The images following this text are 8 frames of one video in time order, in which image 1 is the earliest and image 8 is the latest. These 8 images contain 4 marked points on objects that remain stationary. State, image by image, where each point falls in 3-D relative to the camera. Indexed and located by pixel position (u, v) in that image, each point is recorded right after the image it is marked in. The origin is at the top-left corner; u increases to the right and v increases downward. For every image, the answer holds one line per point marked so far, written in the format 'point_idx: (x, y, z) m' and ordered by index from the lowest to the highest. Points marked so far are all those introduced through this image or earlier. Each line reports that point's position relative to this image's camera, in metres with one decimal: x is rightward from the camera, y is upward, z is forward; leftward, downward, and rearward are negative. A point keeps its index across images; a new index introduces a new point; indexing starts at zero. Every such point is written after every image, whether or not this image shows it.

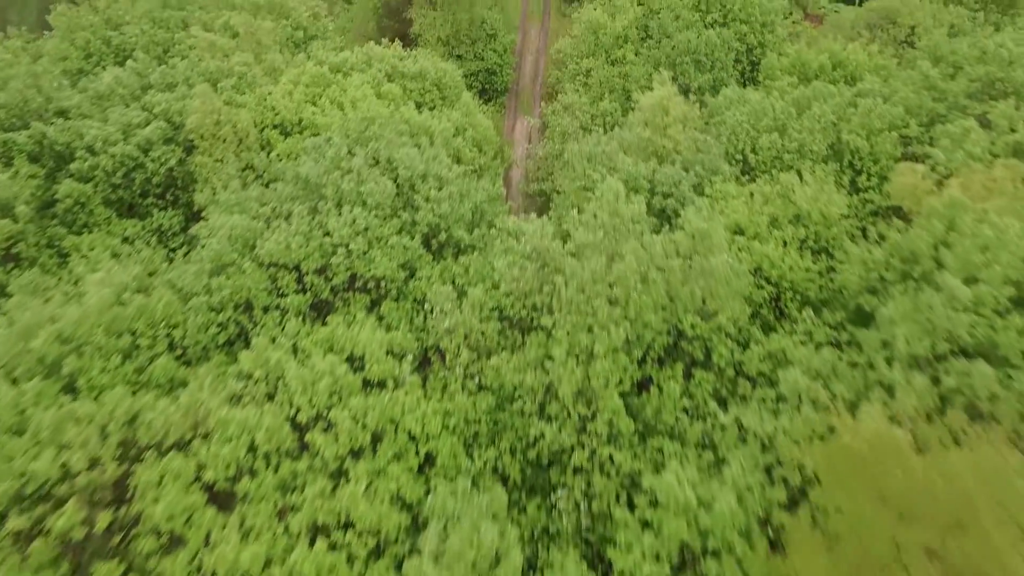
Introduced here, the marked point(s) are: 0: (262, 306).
0: (-7.6, -0.5, +19.9) m
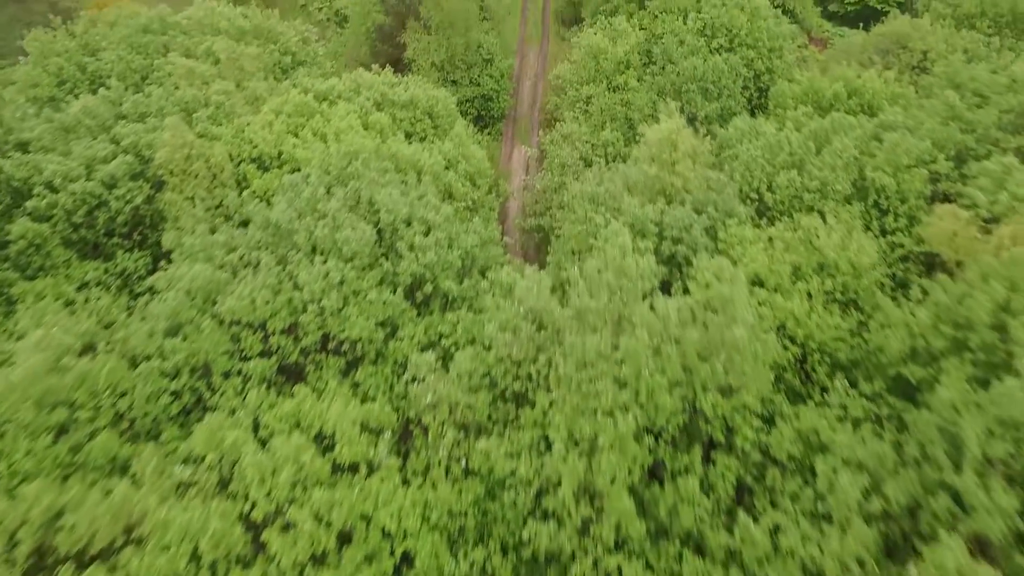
0: (-7.8, -2.2, +17.6) m
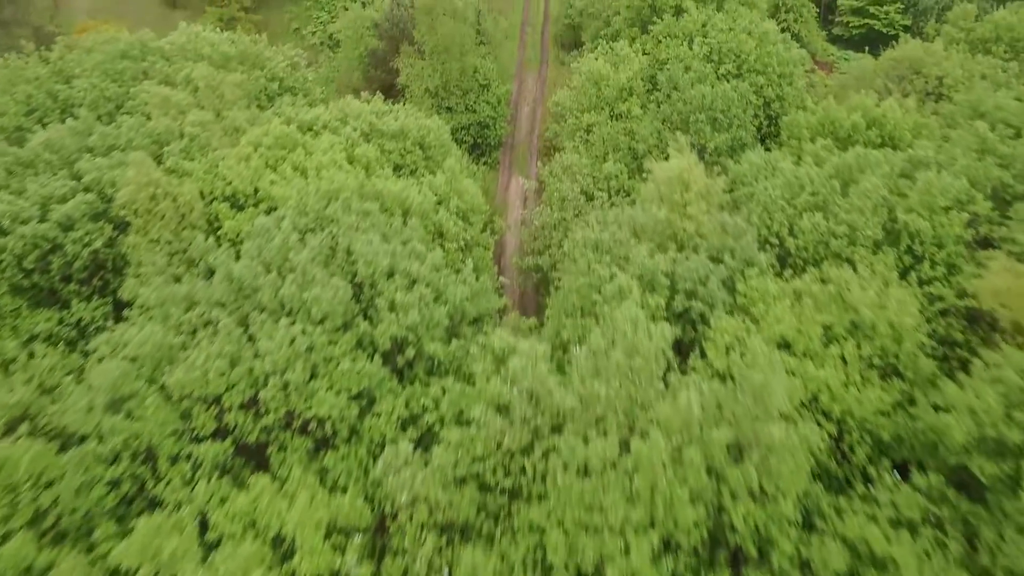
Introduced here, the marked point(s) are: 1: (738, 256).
0: (-7.9, -3.8, +15.2) m
1: (+6.9, +1.0, +20.0) m
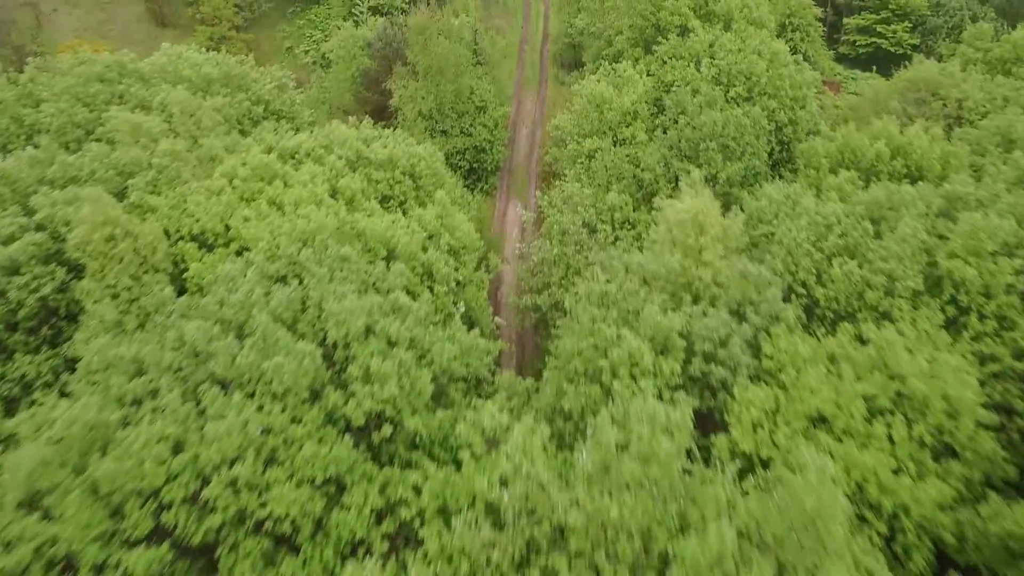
0: (-8.1, -5.3, +12.7) m
1: (+6.7, -0.6, +17.6) m
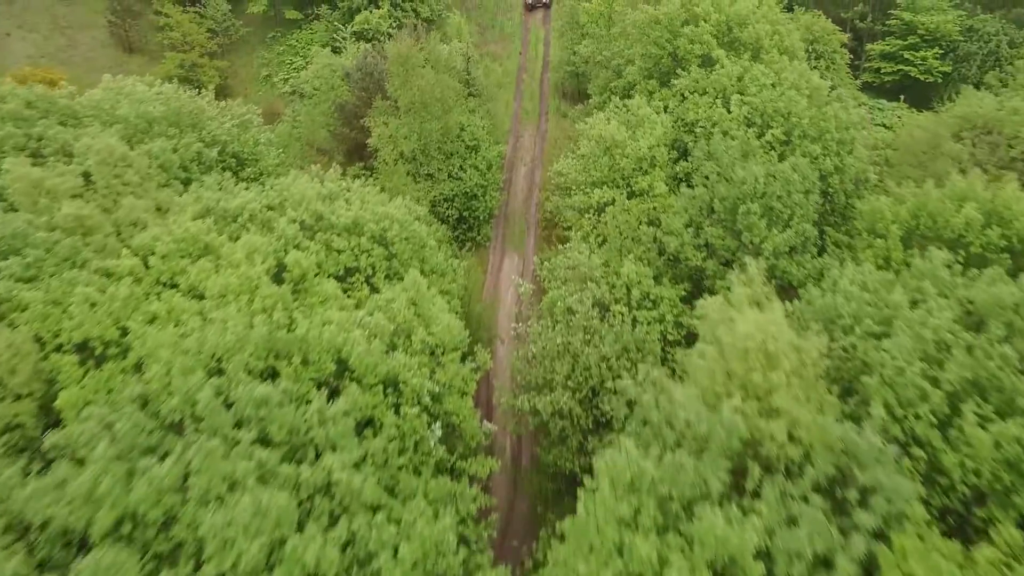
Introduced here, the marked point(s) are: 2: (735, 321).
0: (-8.3, -8.3, +6.7) m
1: (+6.5, -3.8, +11.8) m
2: (+5.1, -0.4, +15.2) m
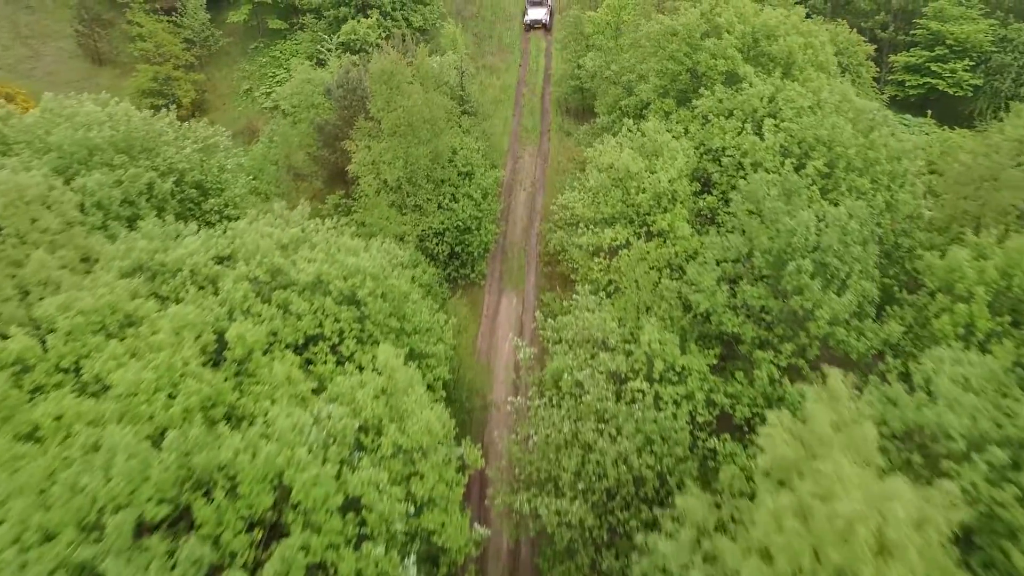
0: (-8.4, -10.4, +2.3) m
1: (+6.4, -5.8, +7.4) m
2: (+5.0, -2.5, +10.8) m
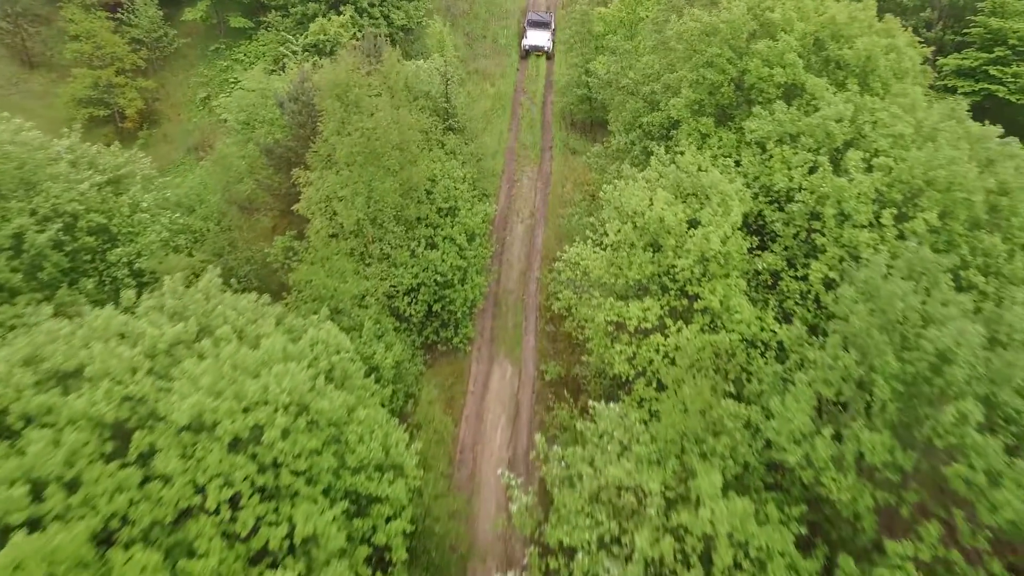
0: (-8.7, -13.3, -4.9) m
1: (+6.1, -8.8, +0.1) m
2: (+4.7, -5.4, +3.5) m
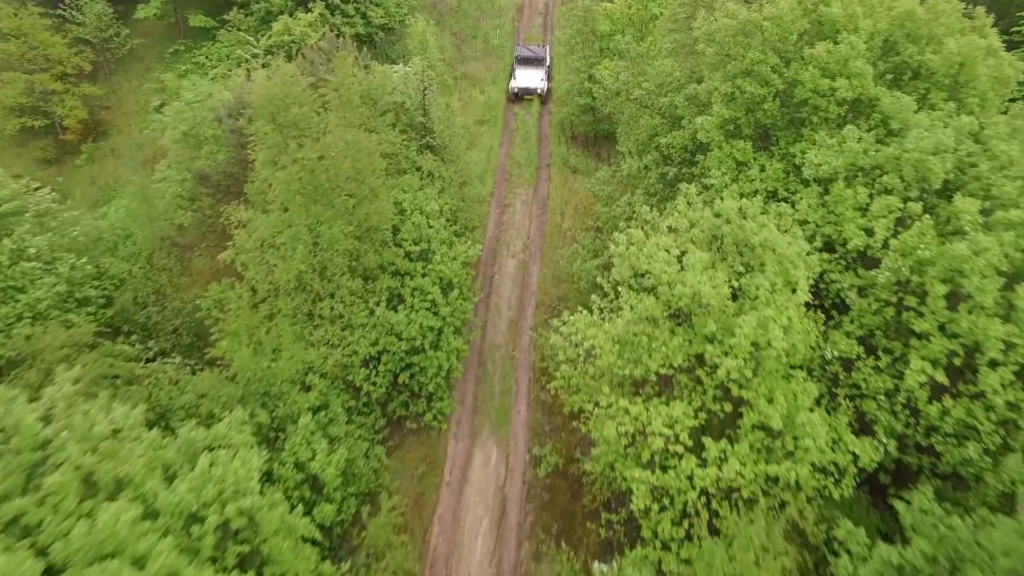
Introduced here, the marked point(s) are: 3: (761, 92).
0: (-9.2, -15.6, -10.4) m
1: (+5.6, -11.0, -5.4) m
2: (+4.2, -7.7, -2.0) m
3: (+7.5, +5.9, +19.7) m
